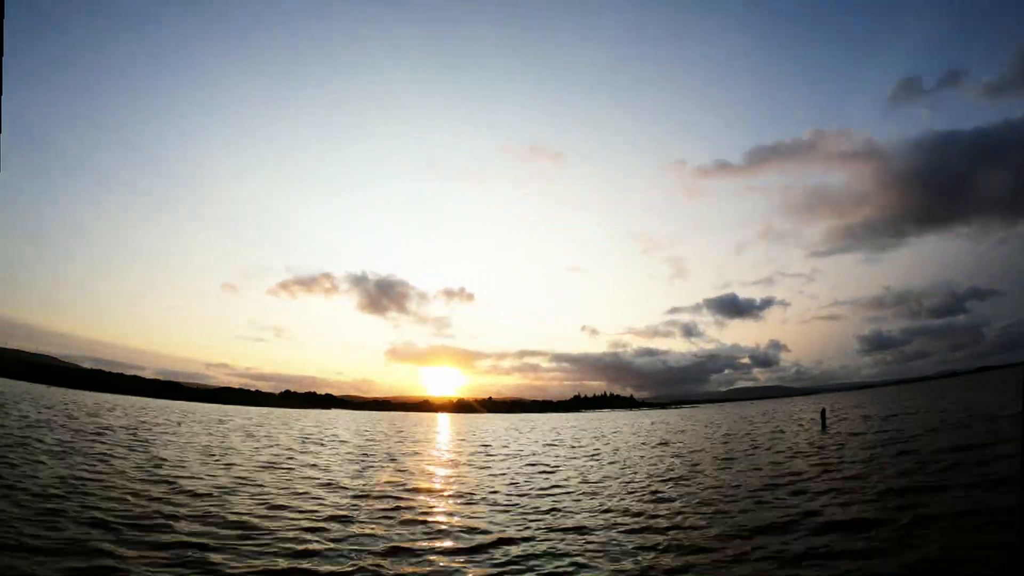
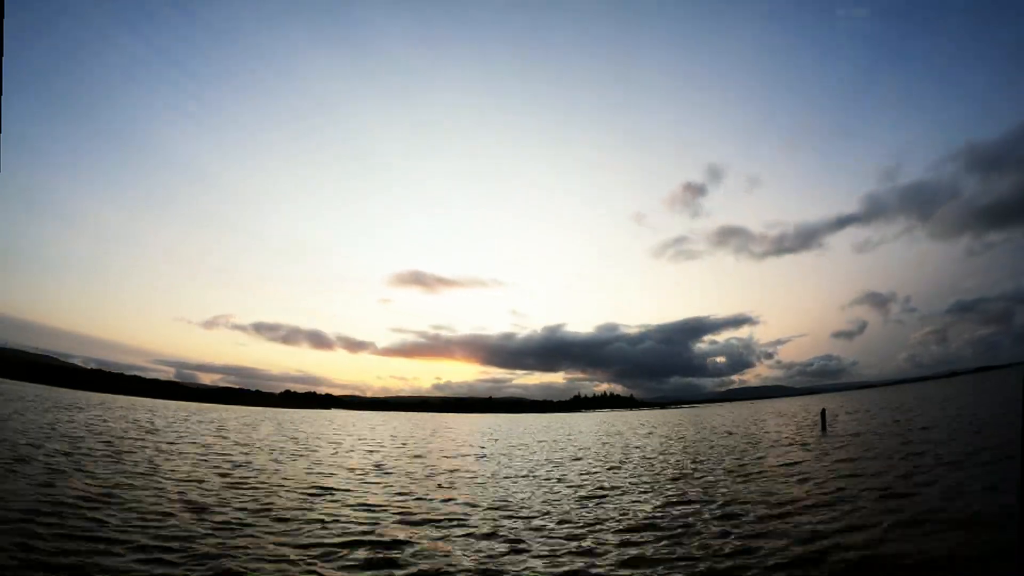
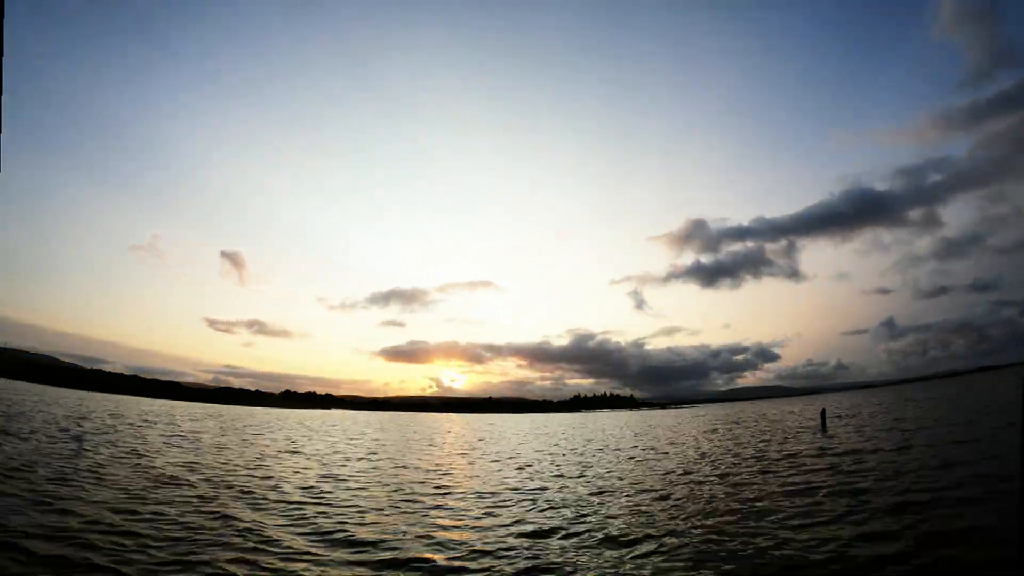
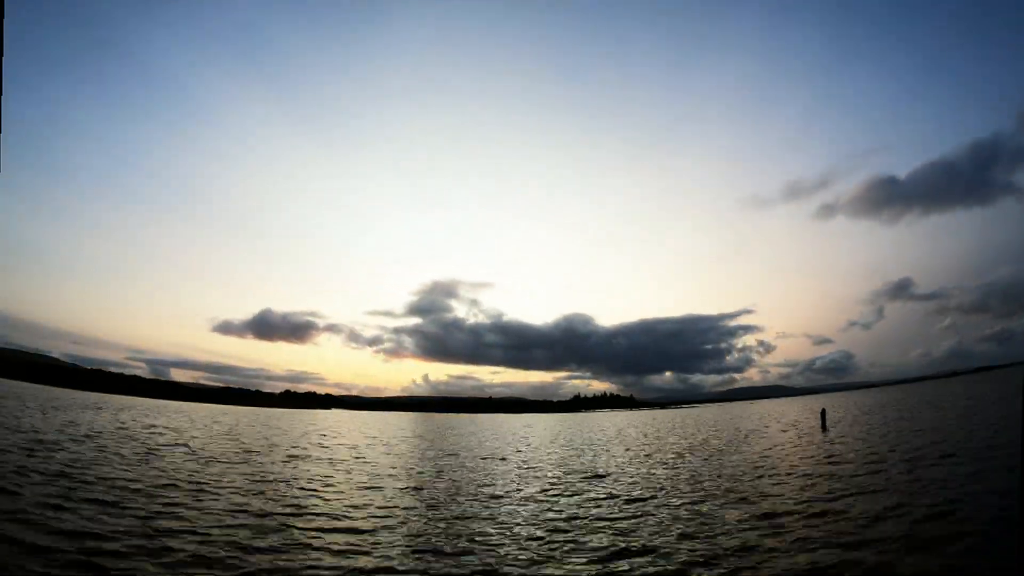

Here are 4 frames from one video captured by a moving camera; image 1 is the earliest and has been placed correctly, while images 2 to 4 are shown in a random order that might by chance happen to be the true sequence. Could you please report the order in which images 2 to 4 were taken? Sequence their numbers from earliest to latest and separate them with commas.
3, 2, 4
